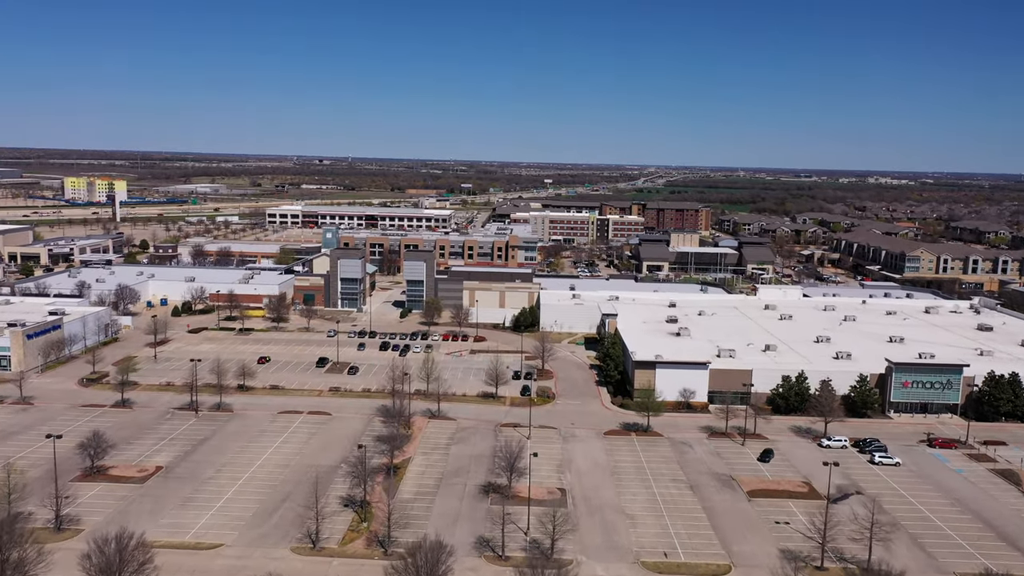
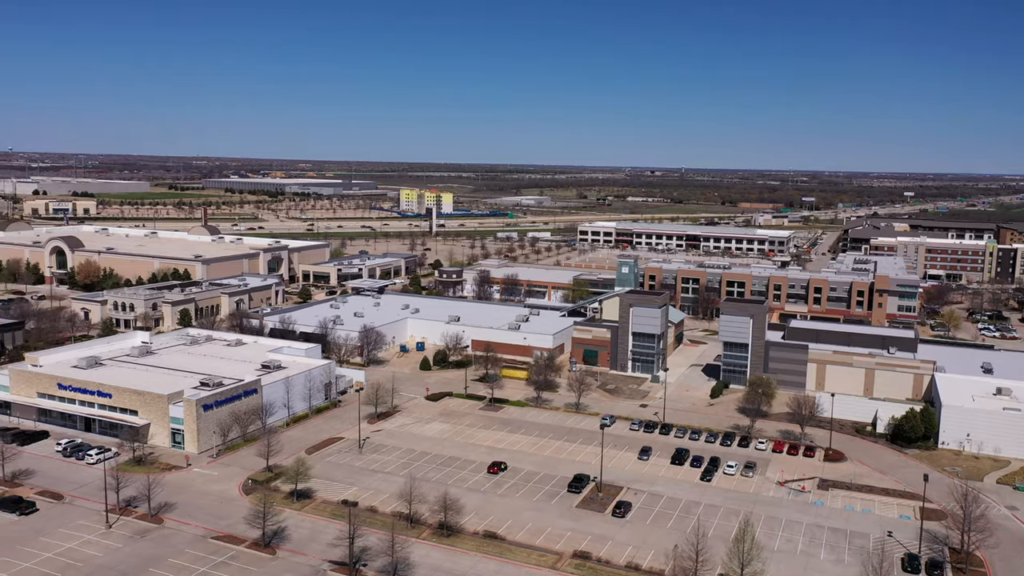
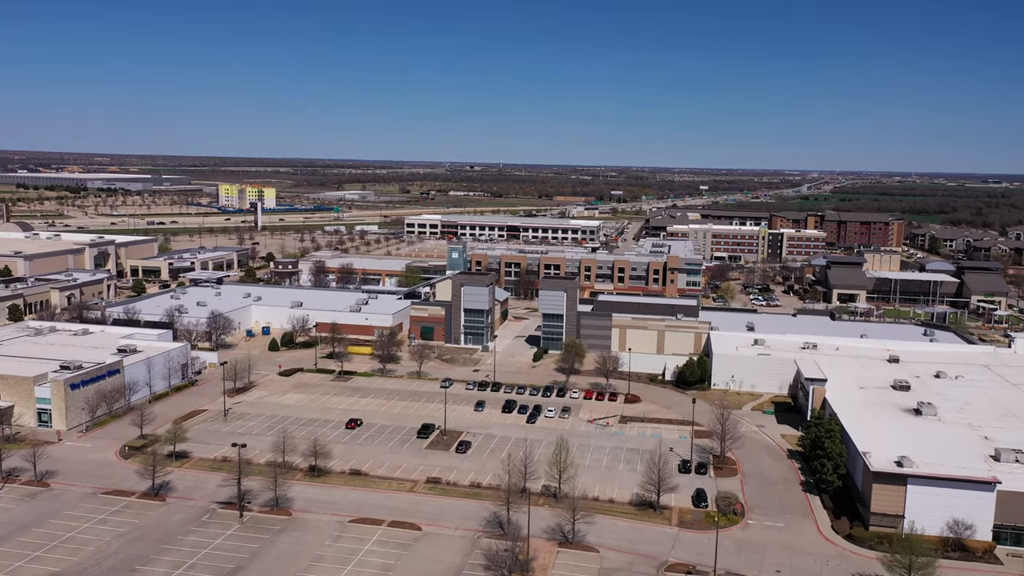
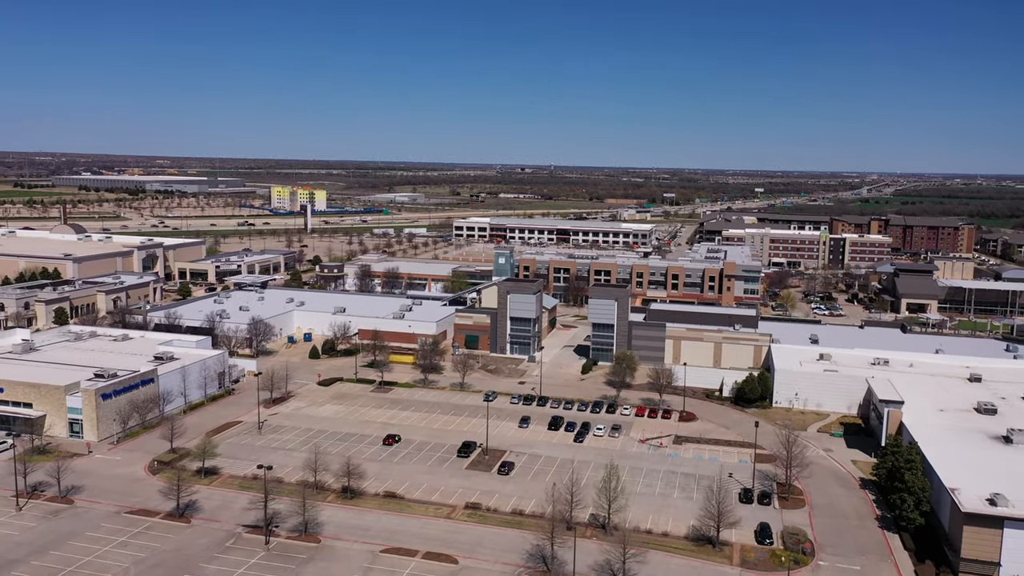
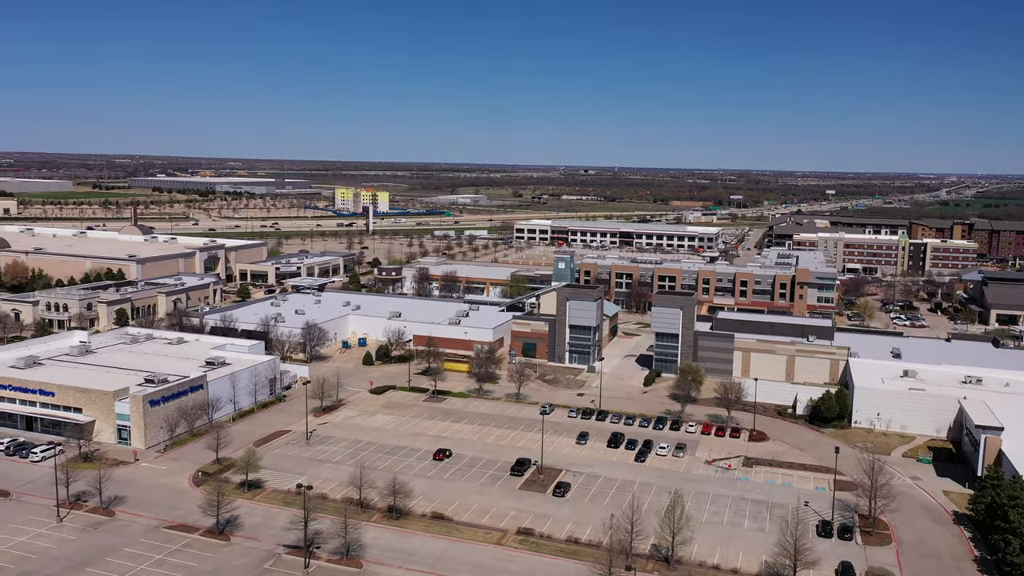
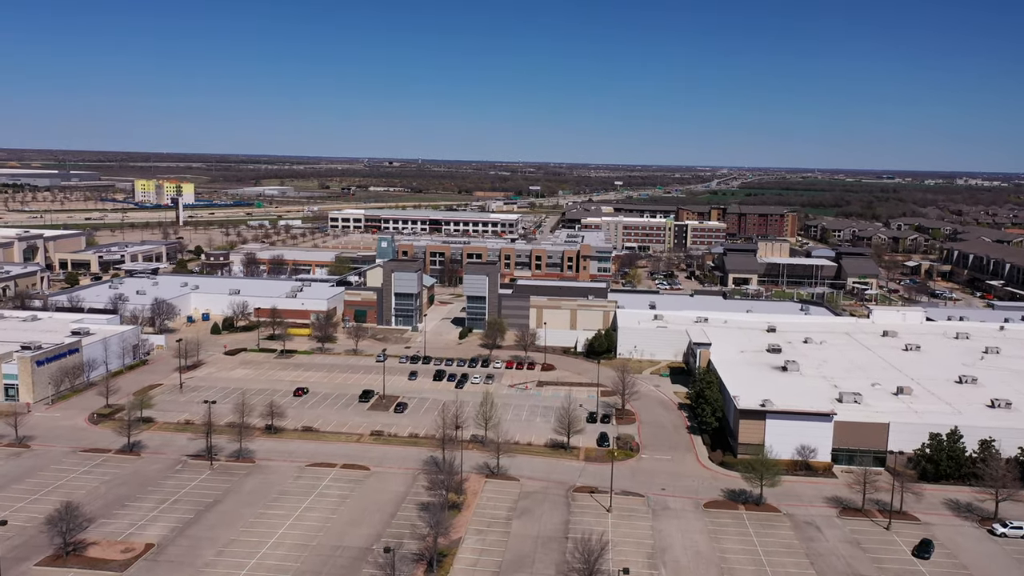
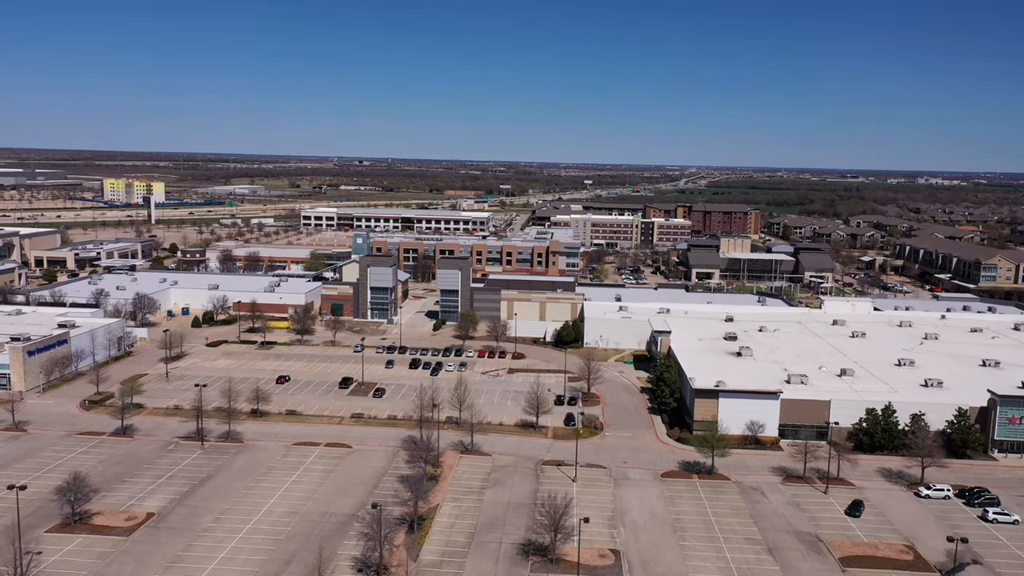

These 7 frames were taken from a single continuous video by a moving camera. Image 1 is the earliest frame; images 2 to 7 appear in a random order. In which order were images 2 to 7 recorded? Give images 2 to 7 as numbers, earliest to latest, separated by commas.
7, 6, 3, 4, 5, 2
